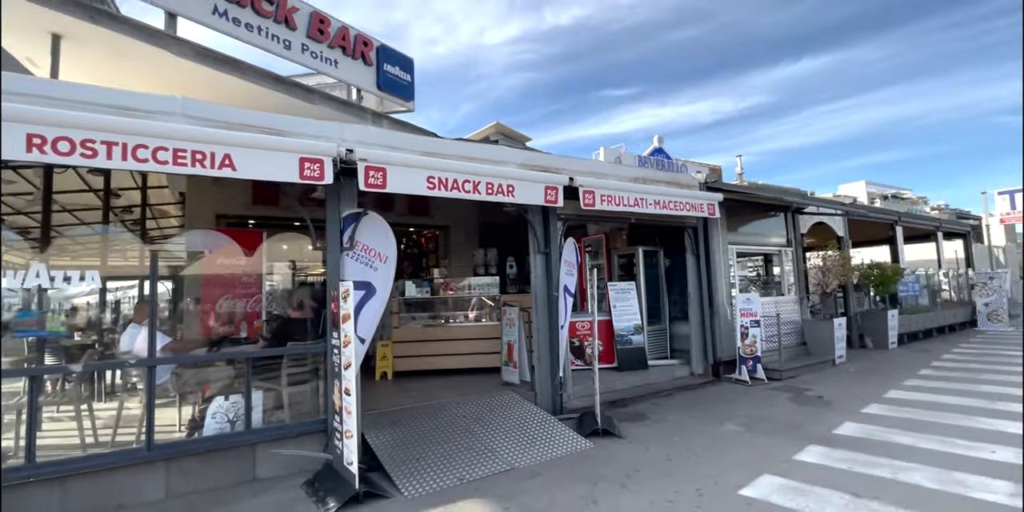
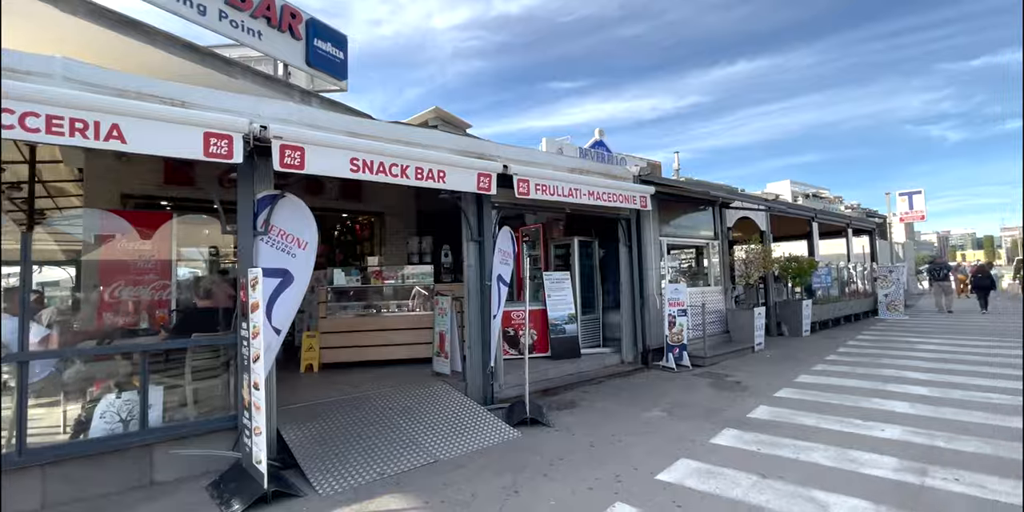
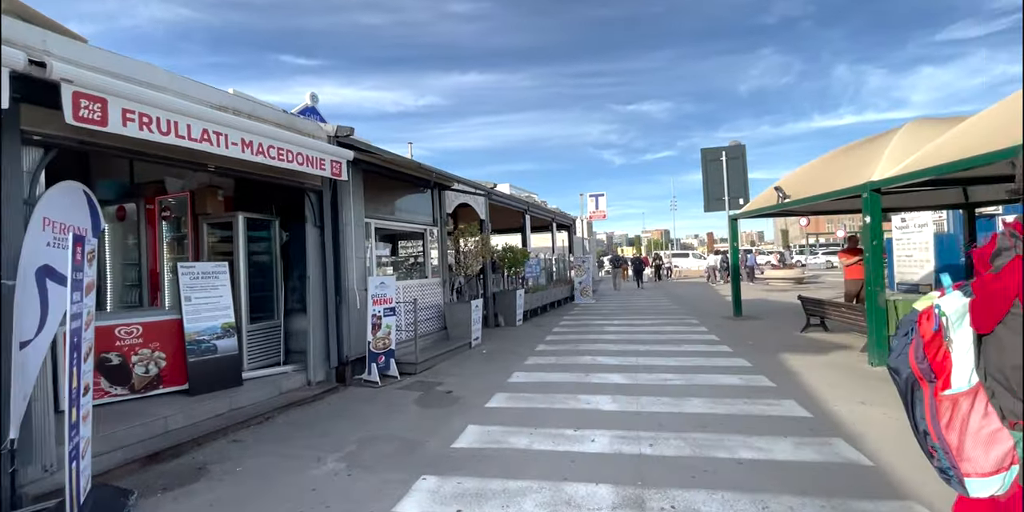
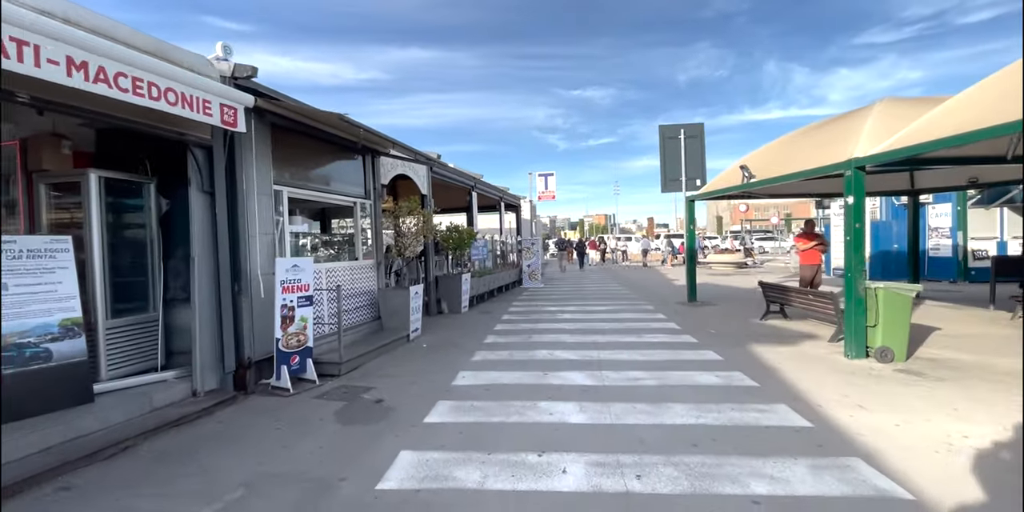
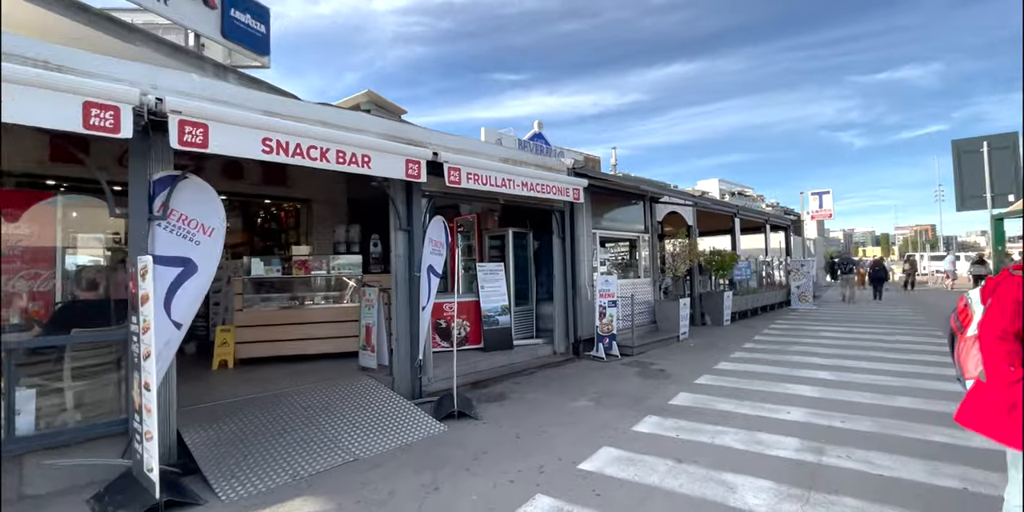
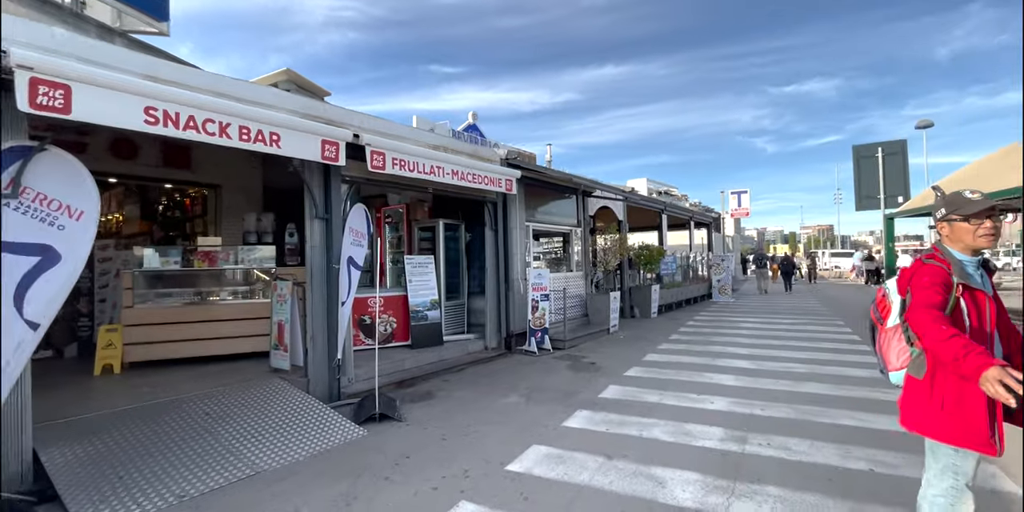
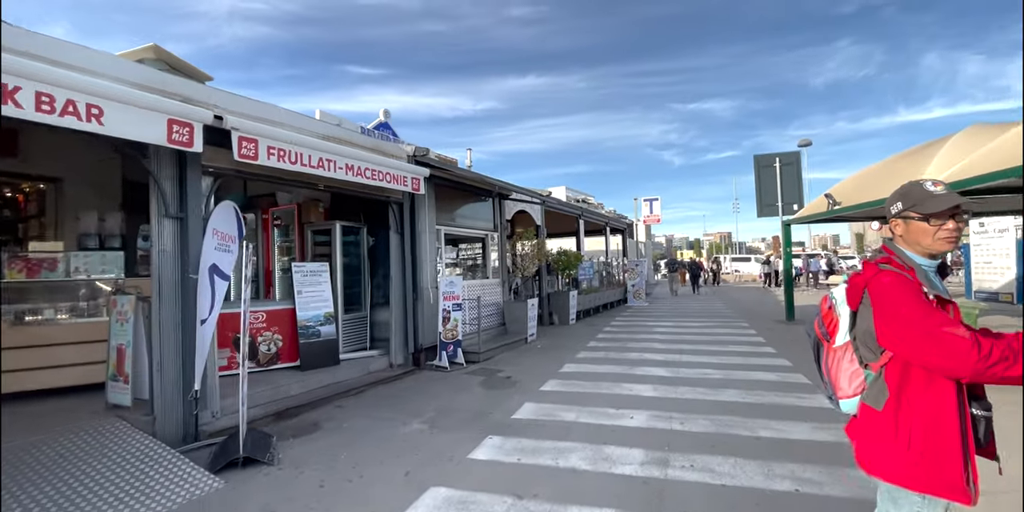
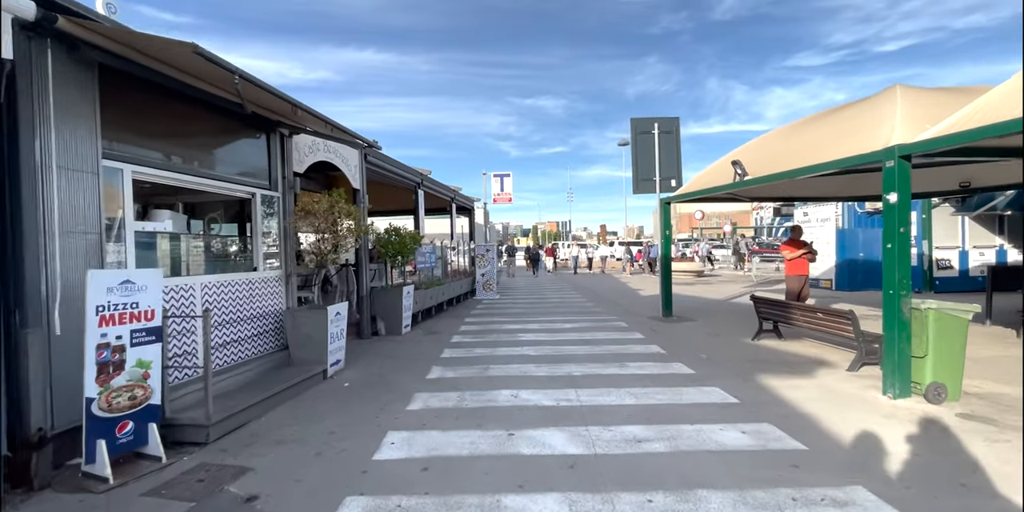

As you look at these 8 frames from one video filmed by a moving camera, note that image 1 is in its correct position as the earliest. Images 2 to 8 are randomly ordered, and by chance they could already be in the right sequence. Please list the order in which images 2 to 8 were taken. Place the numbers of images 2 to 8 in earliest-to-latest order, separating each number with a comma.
2, 5, 6, 7, 3, 4, 8
